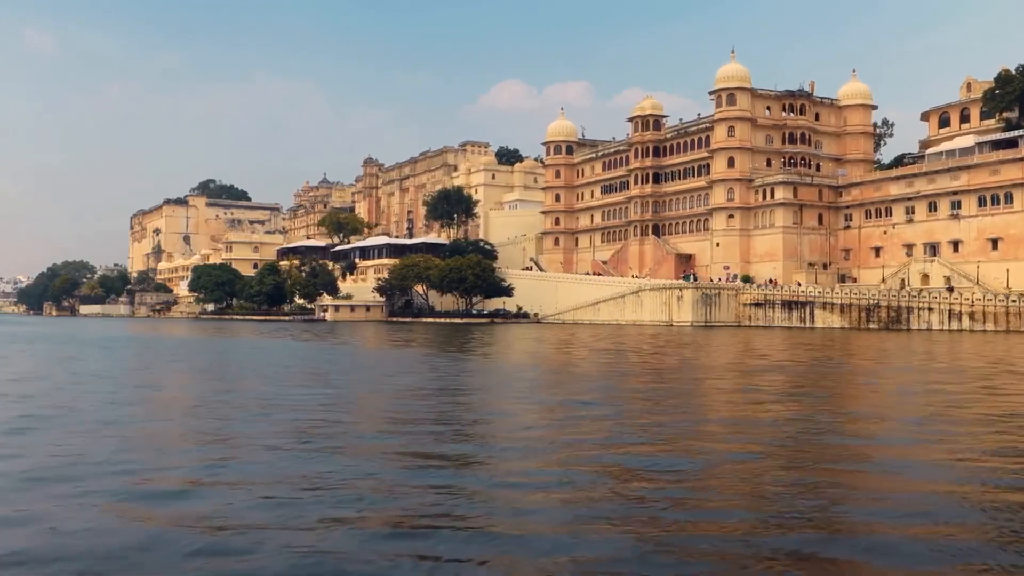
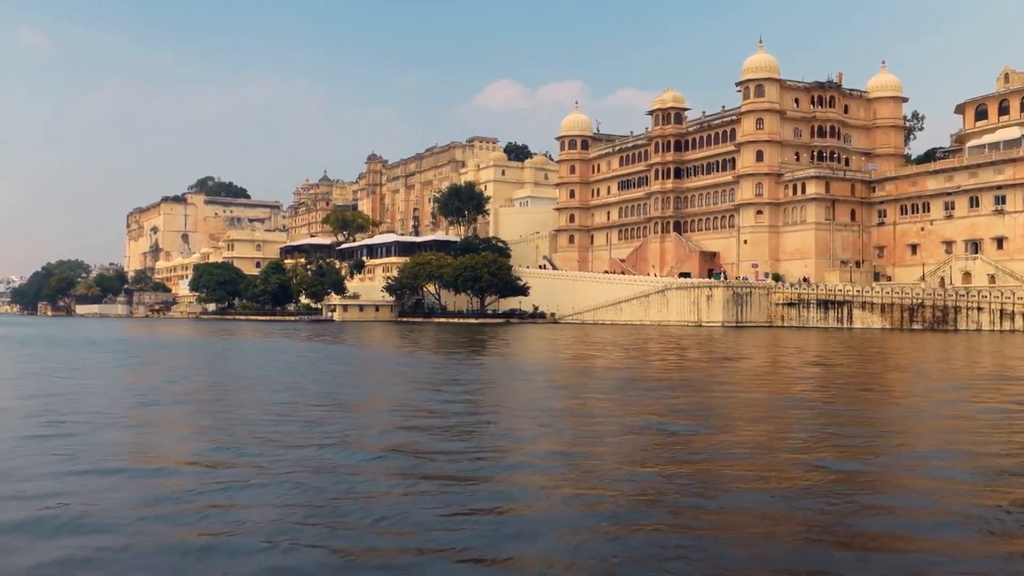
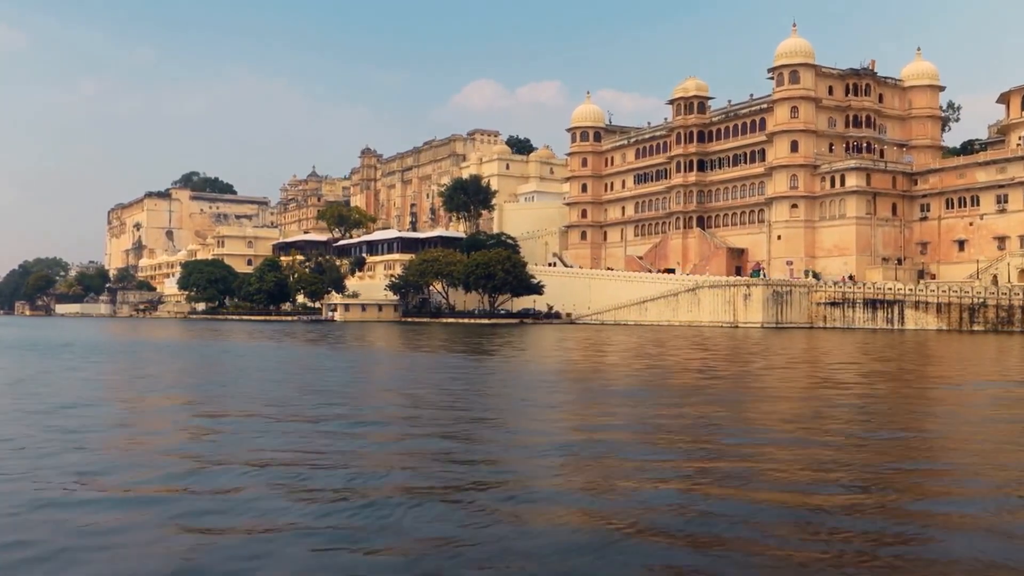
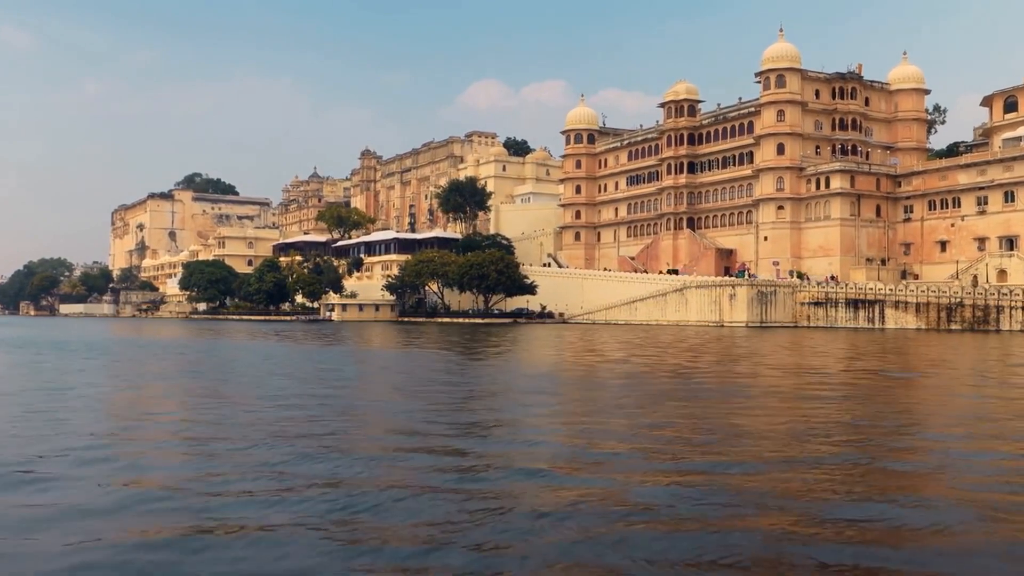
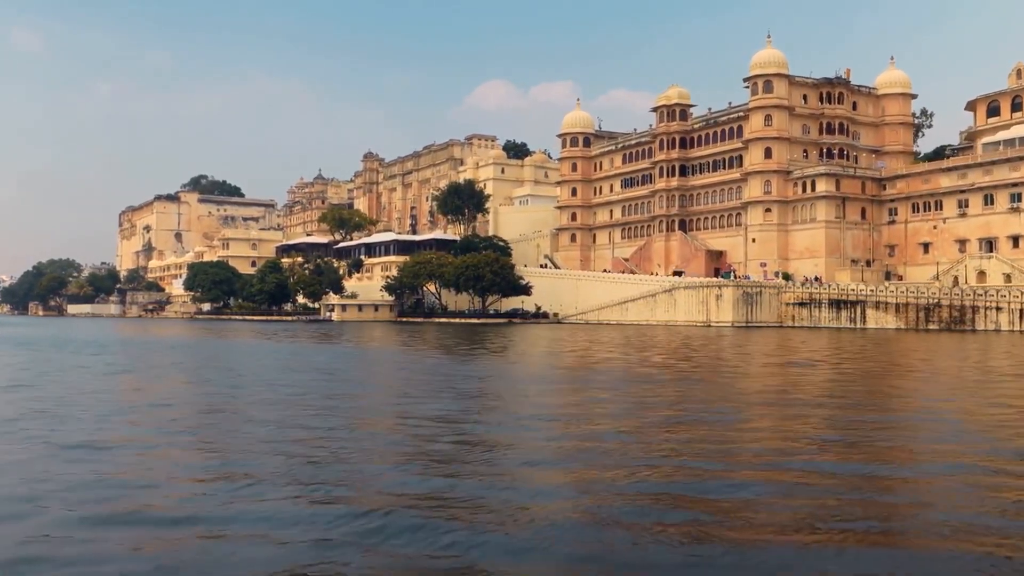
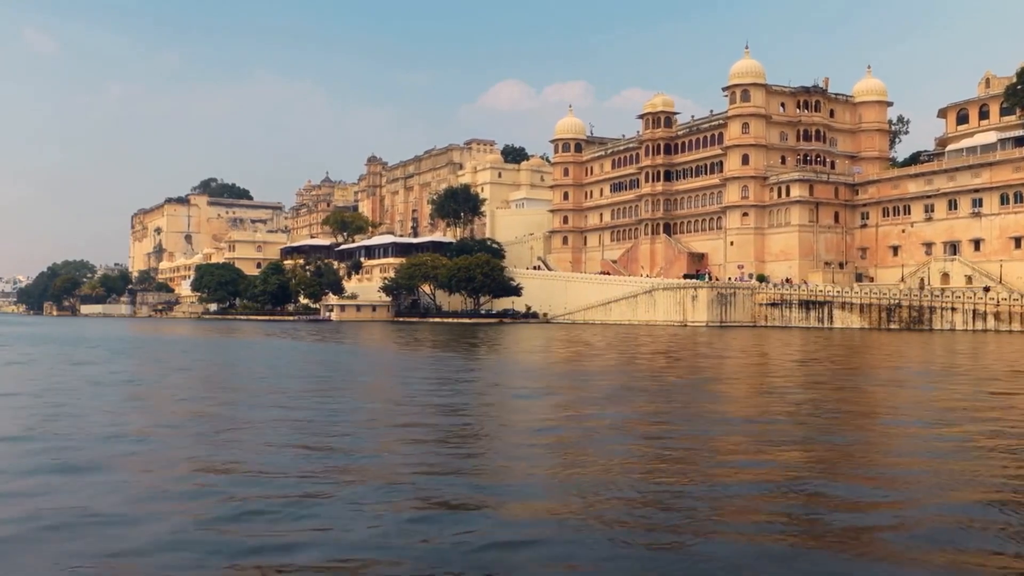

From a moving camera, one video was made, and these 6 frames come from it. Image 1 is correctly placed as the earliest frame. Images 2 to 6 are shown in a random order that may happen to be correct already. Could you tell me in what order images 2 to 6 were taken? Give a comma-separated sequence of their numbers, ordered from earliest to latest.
6, 2, 5, 4, 3
